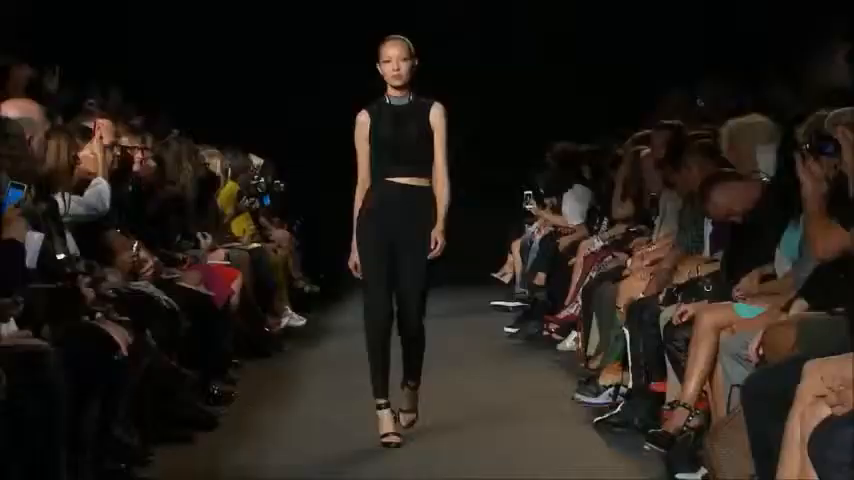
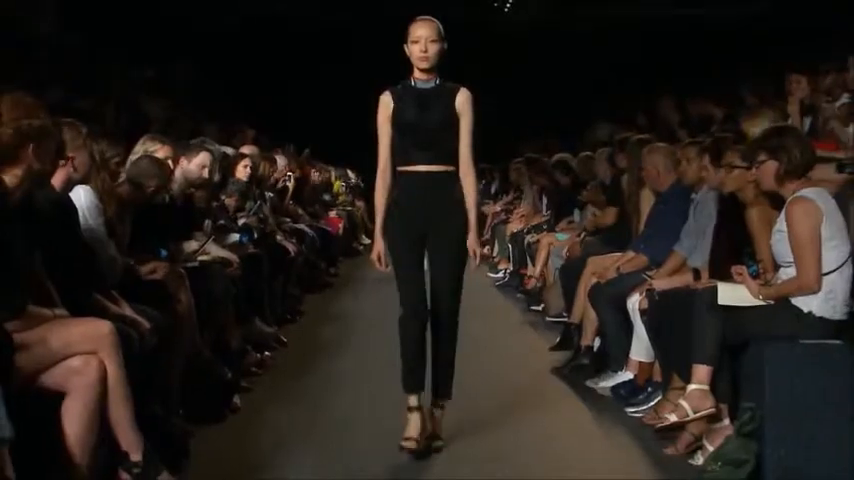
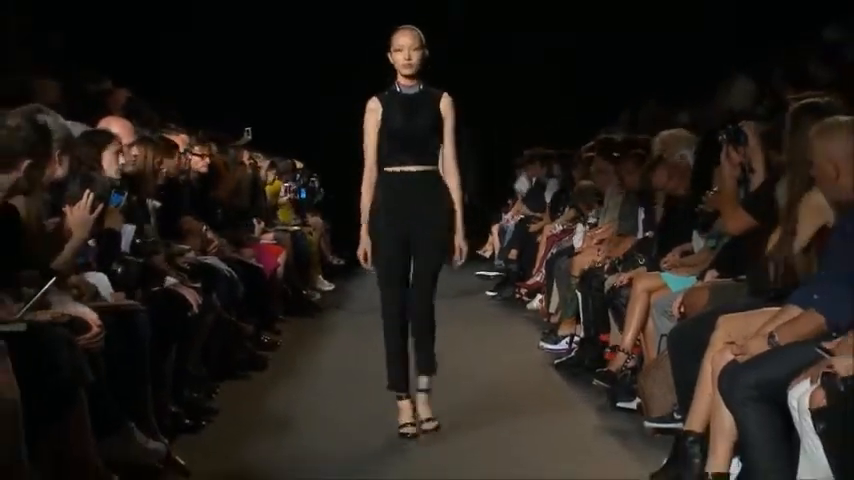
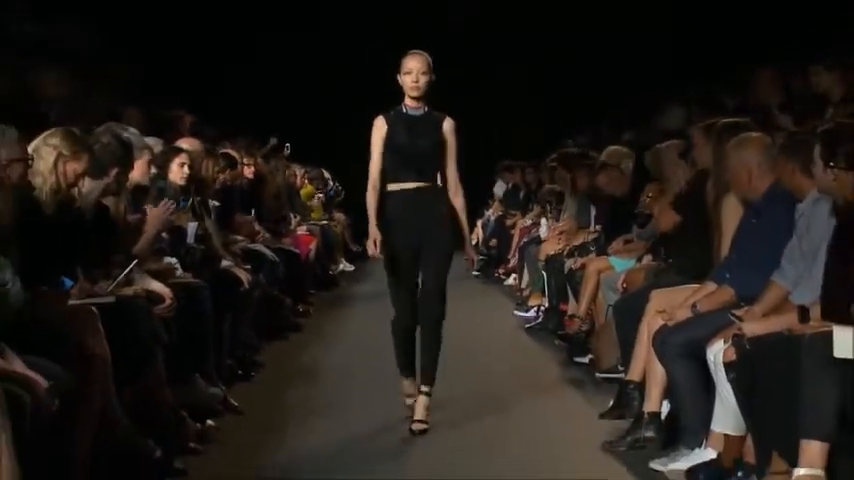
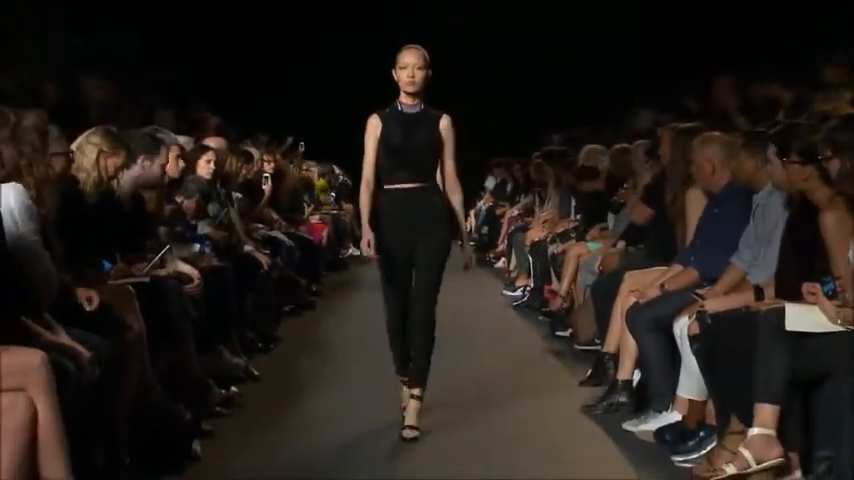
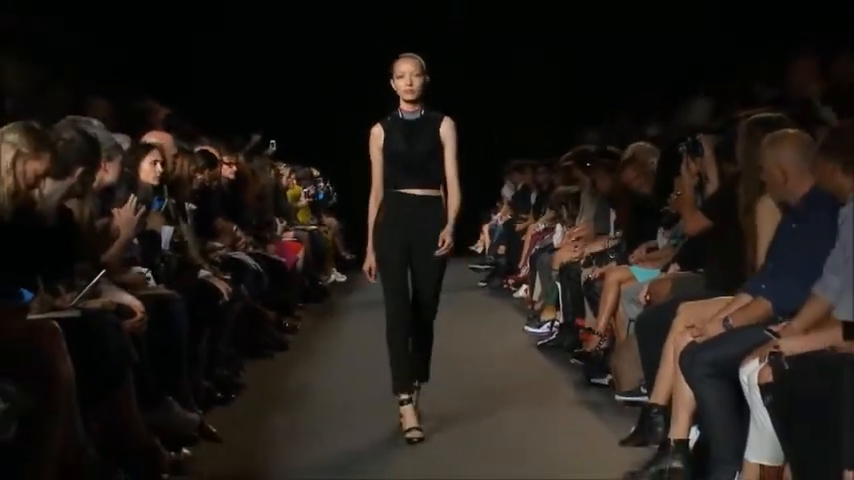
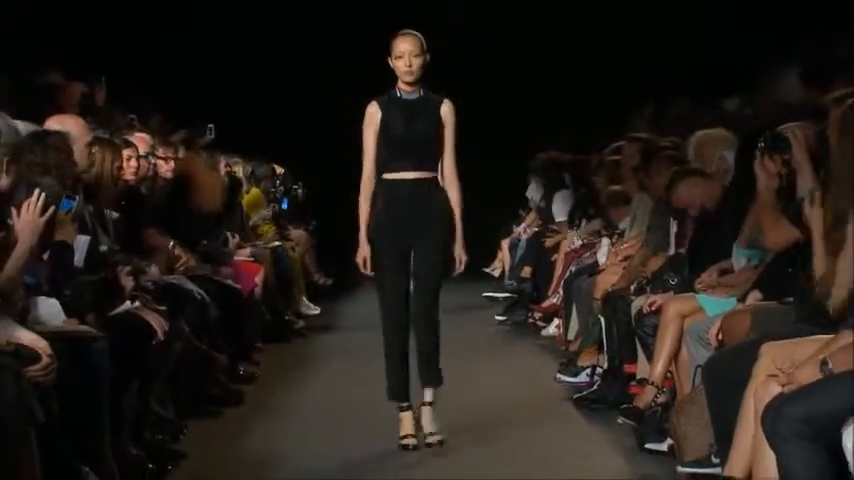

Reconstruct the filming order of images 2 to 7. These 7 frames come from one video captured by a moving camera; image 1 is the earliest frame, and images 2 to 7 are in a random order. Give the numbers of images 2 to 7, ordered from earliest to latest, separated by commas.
7, 3, 6, 4, 5, 2
